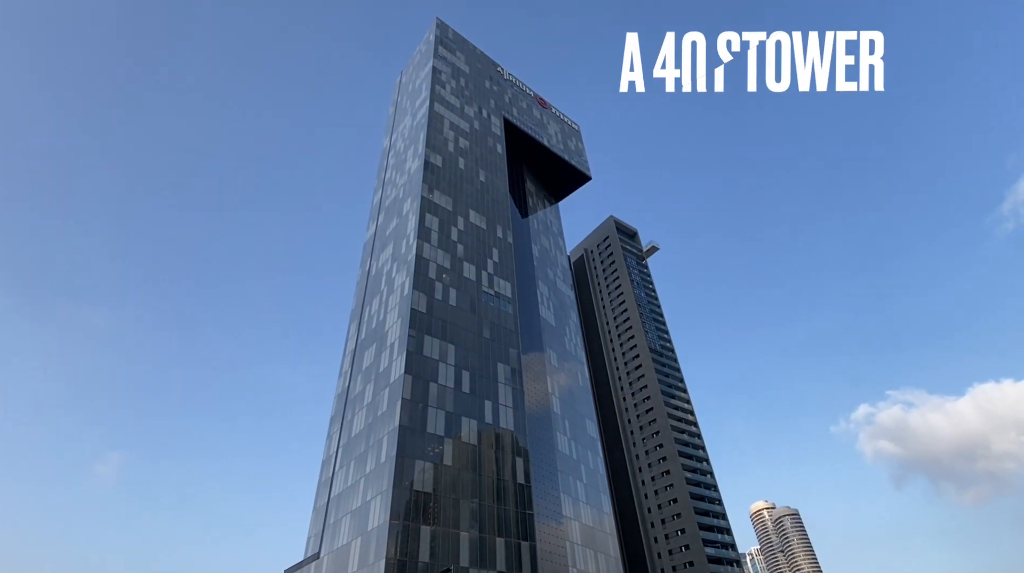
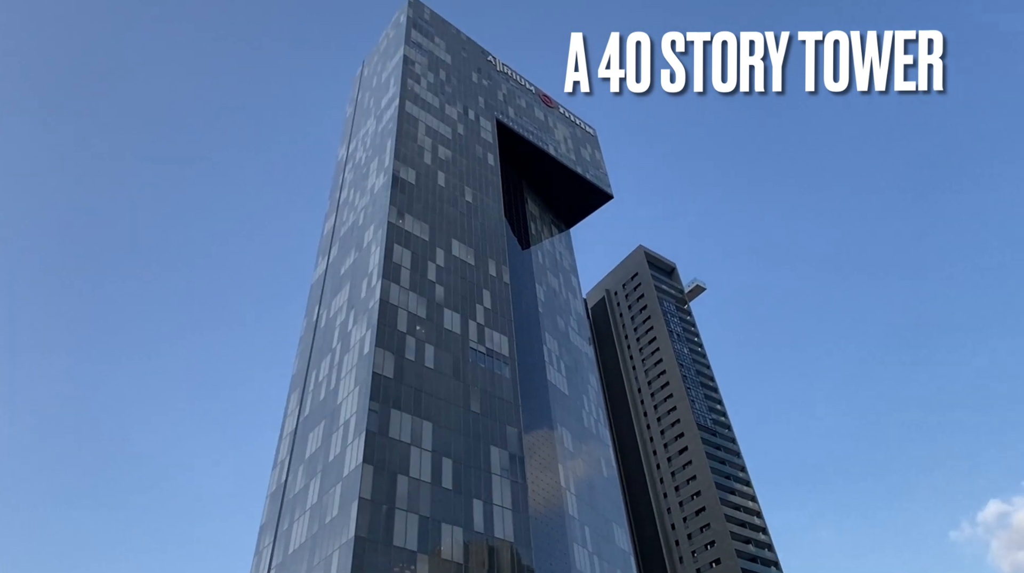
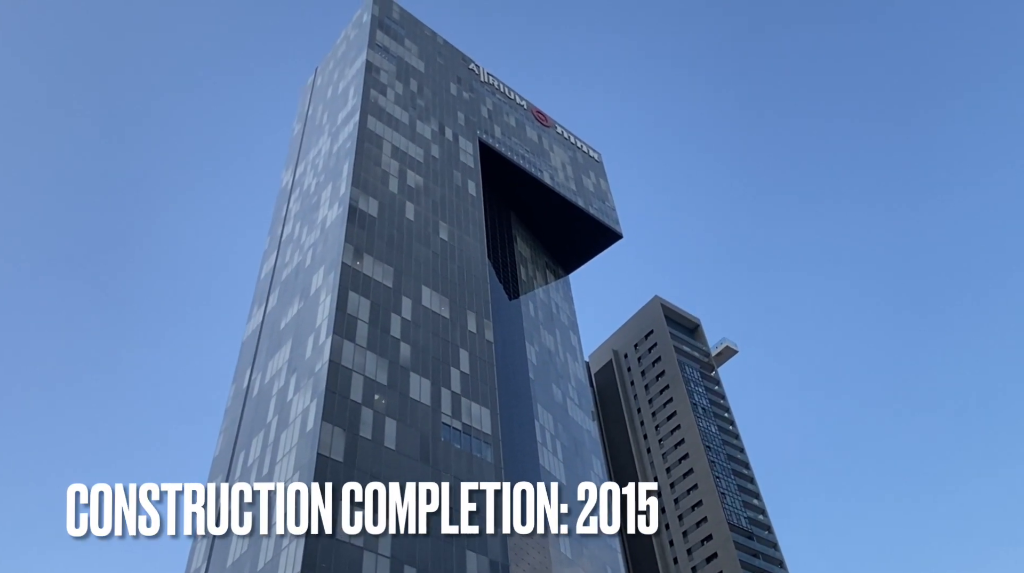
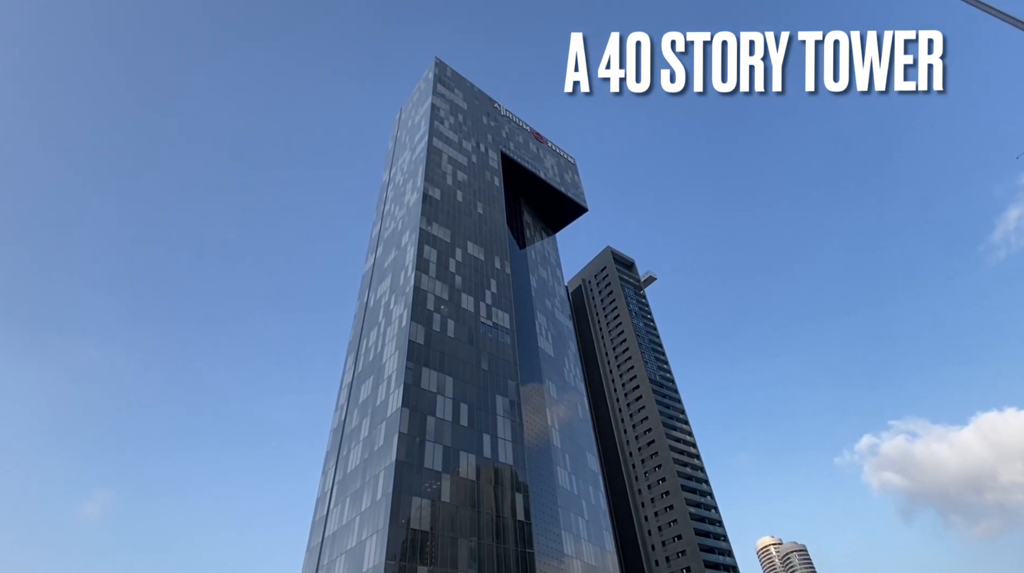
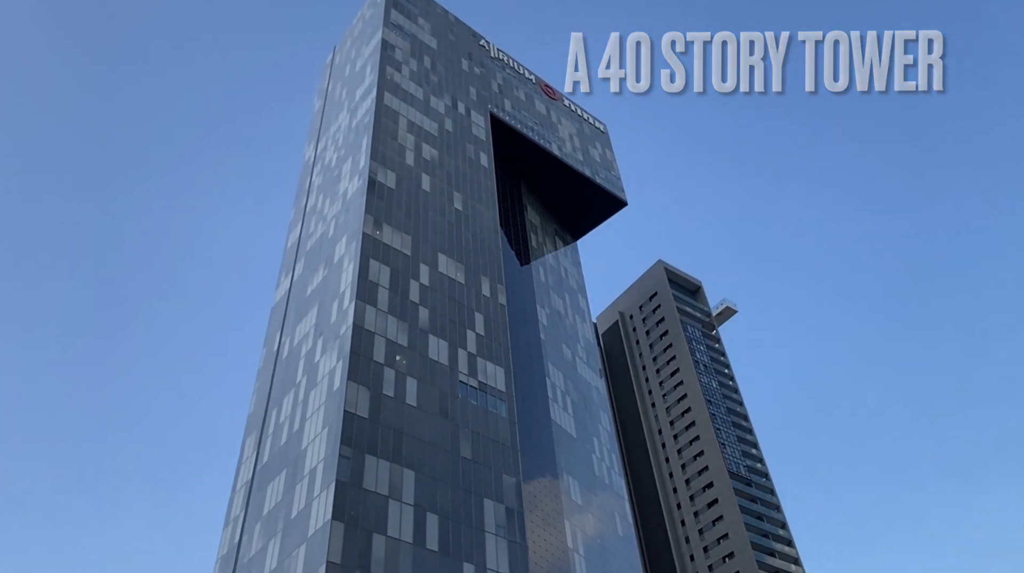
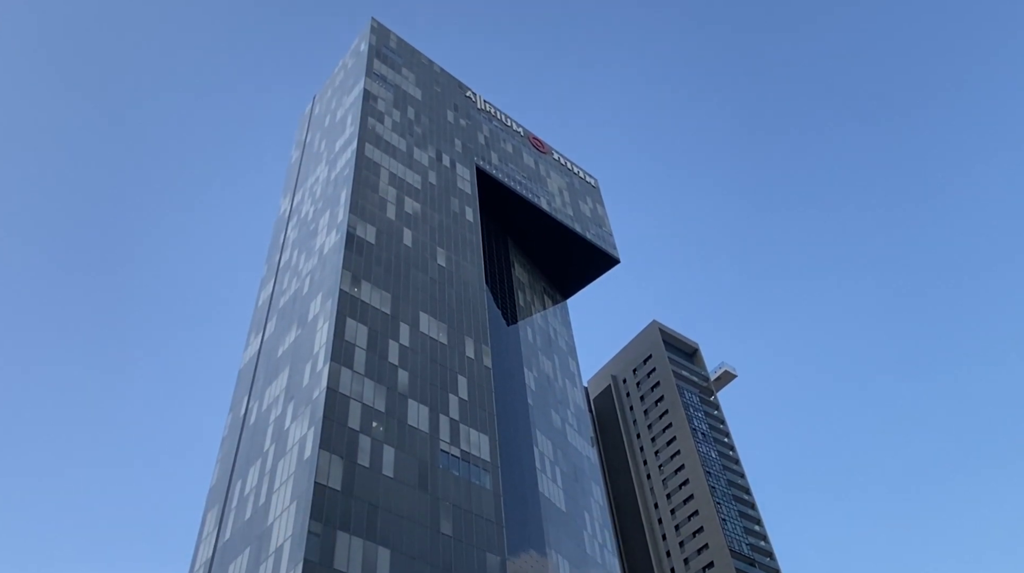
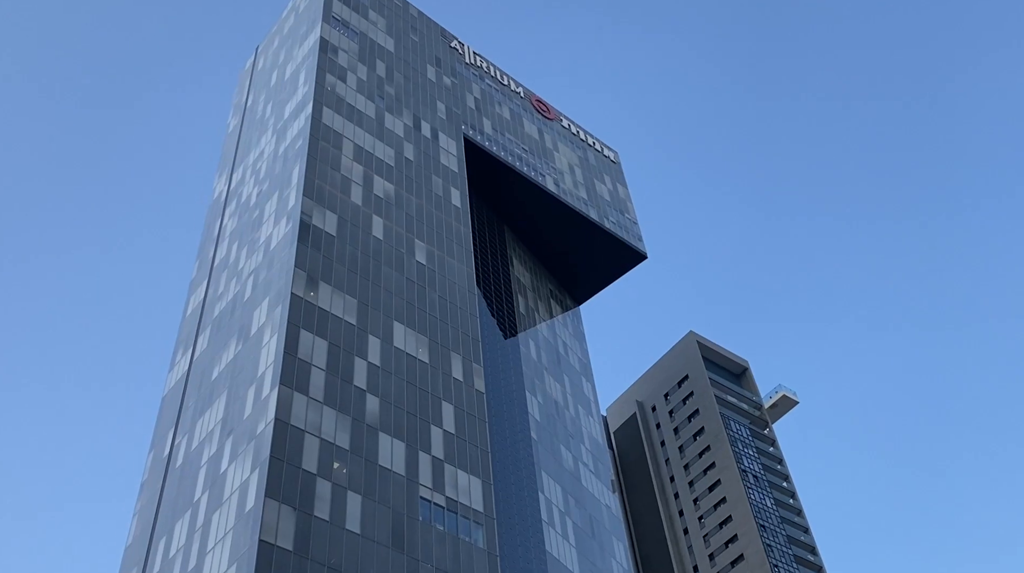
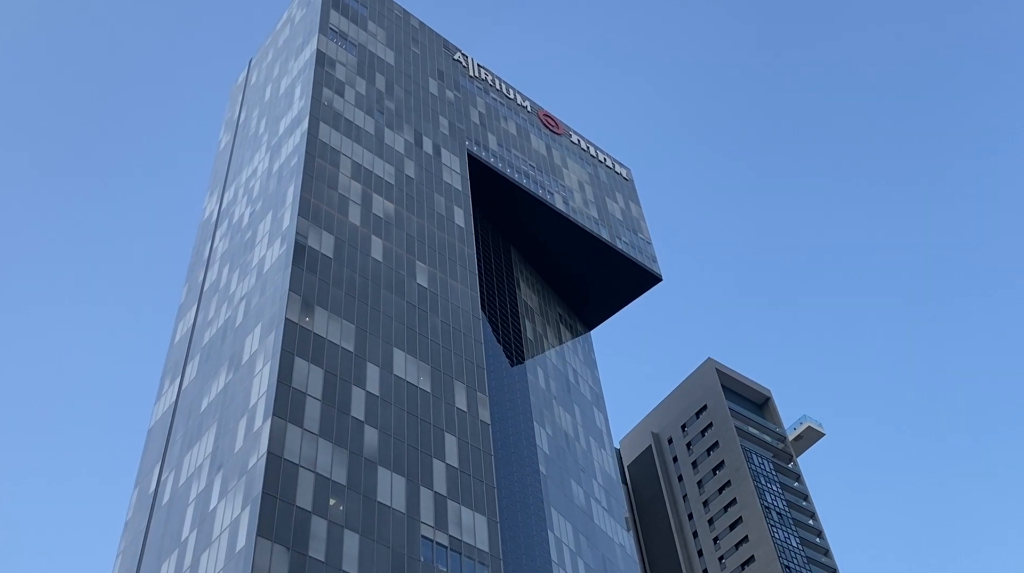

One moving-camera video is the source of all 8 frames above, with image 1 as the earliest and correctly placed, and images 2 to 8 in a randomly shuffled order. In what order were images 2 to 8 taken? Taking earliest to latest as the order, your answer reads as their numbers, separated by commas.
4, 2, 5, 3, 6, 7, 8
